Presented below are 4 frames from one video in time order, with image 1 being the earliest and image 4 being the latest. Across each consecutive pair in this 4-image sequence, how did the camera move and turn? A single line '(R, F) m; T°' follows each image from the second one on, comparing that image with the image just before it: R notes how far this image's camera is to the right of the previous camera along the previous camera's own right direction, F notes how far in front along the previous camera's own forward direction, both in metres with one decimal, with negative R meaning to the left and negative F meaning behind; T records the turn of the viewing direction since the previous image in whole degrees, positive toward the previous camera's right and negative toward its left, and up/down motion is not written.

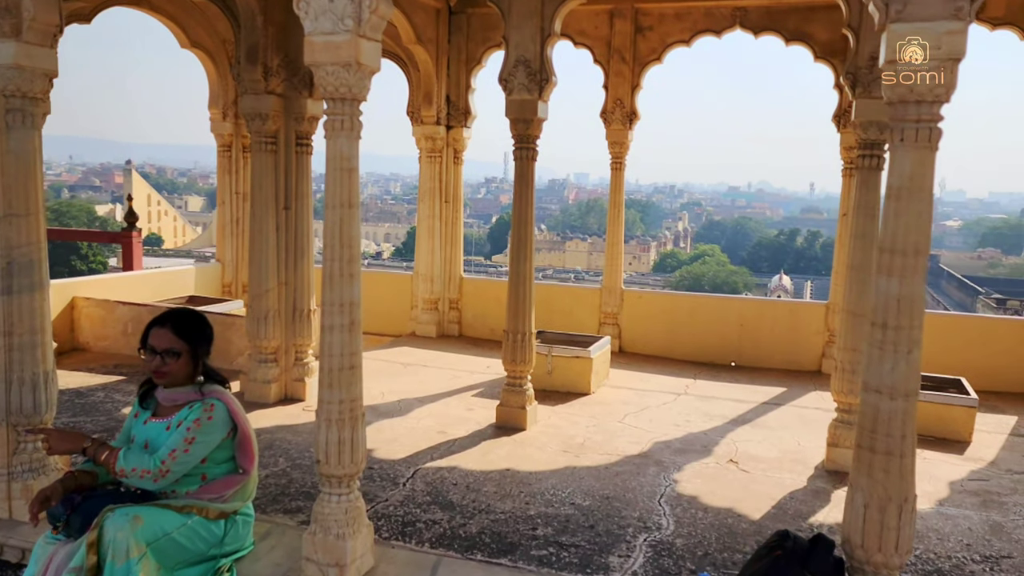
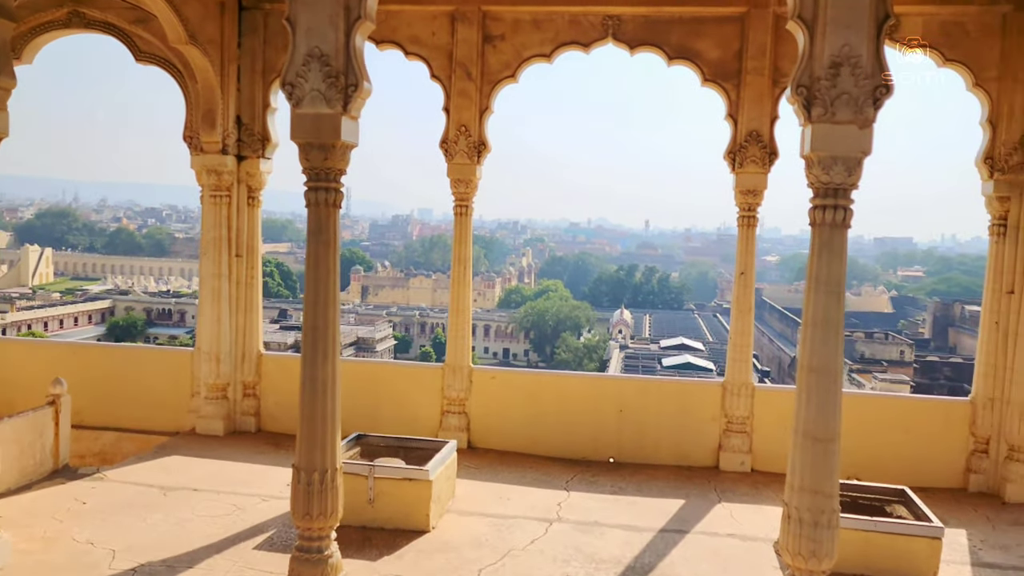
(+0.3, +2.2) m; +11°
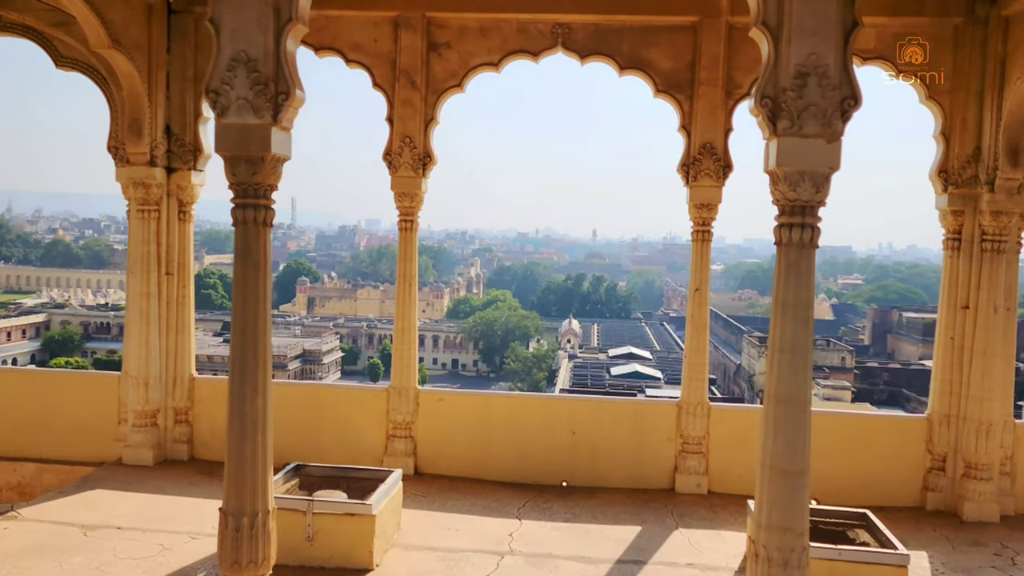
(0.0, +0.3) m; +4°
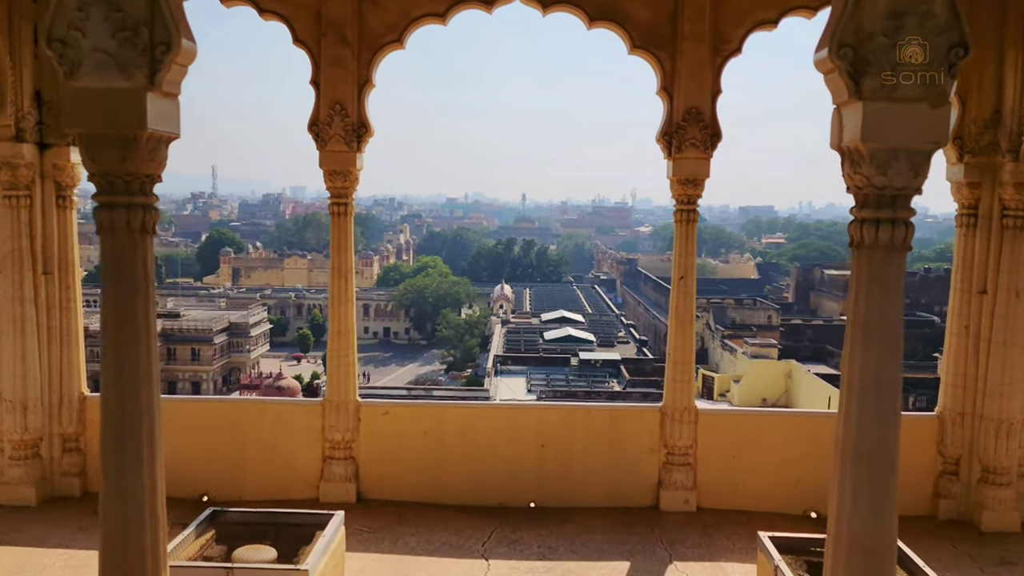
(-0.2, +1.1) m; +5°
